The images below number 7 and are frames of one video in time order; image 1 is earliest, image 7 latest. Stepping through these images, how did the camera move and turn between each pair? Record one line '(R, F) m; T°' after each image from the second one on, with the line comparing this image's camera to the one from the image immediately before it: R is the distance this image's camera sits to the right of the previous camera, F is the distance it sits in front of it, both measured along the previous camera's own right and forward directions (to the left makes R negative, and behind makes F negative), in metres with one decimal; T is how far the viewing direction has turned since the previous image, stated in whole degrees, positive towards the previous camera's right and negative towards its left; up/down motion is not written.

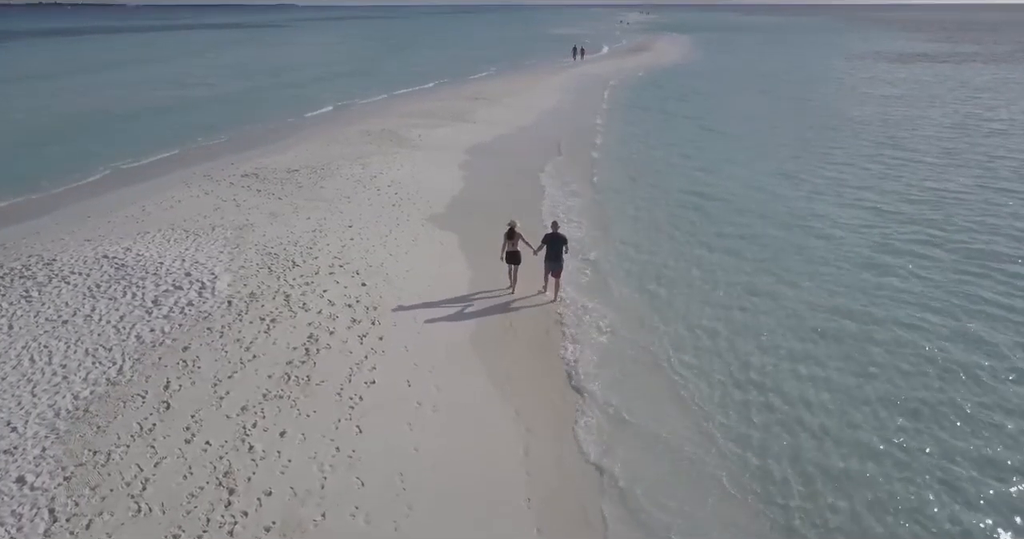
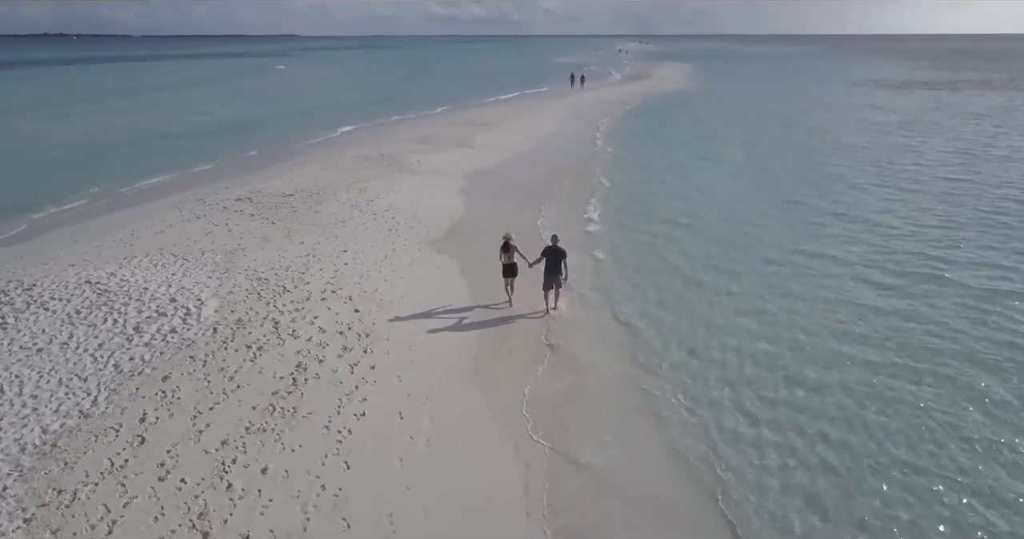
(0.0, +0.4) m; 0°
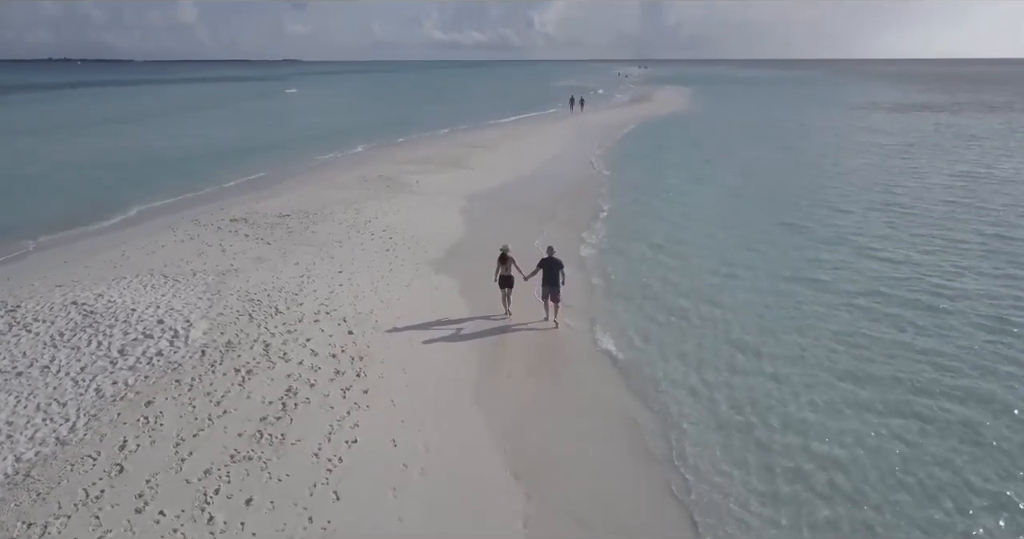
(0.0, +0.3) m; 0°
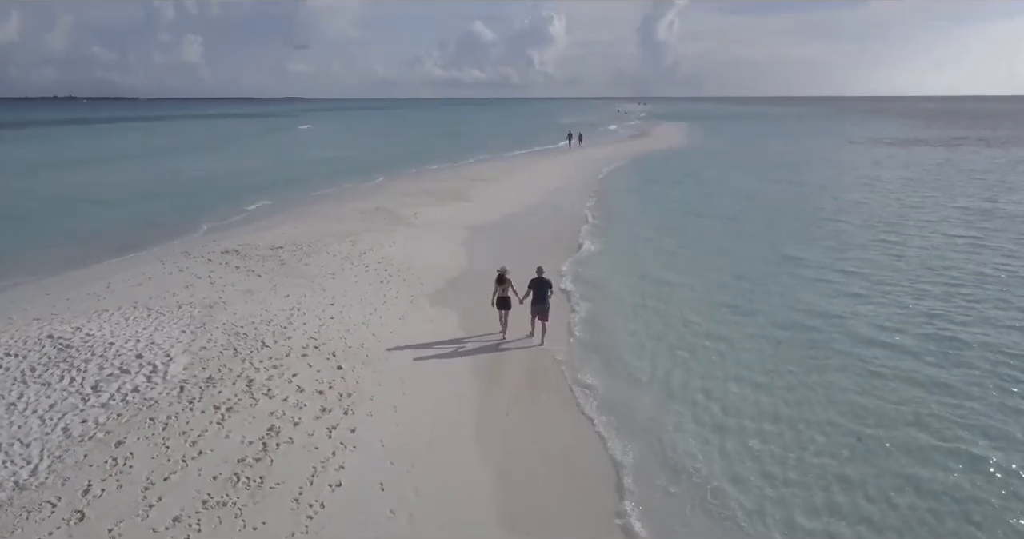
(0.0, +0.4) m; 0°
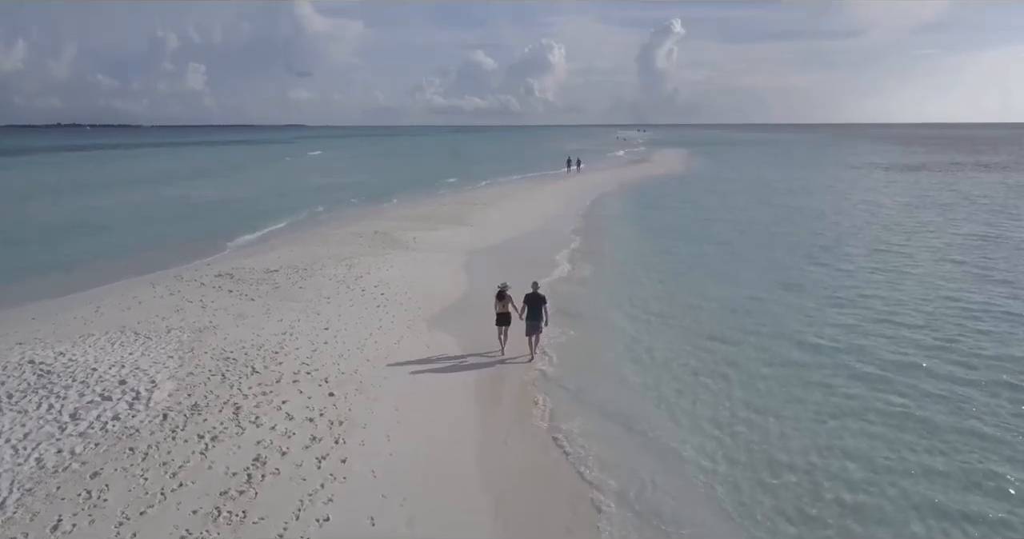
(0.0, +0.3) m; 0°
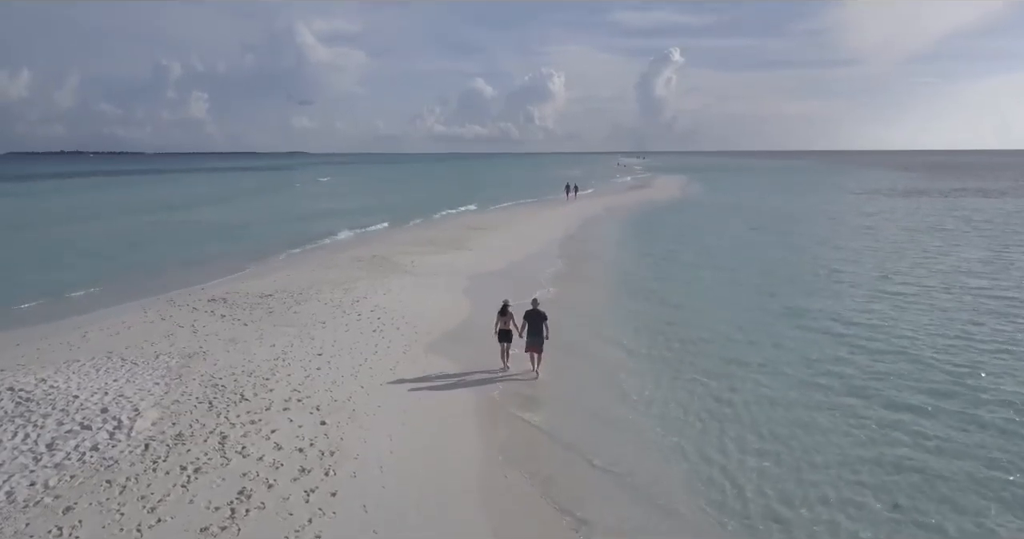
(0.0, +0.3) m; 0°
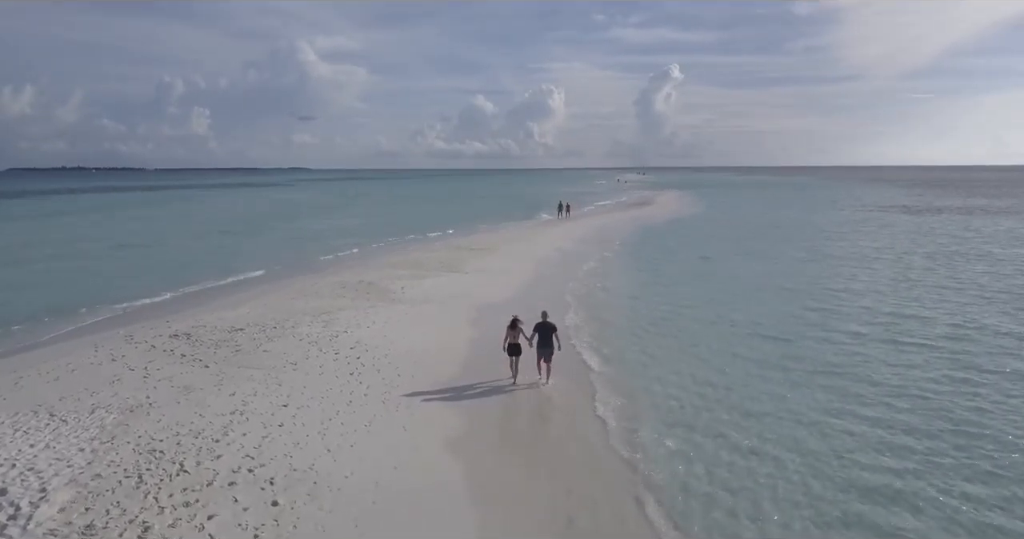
(+0.1, +1.7) m; 0°
